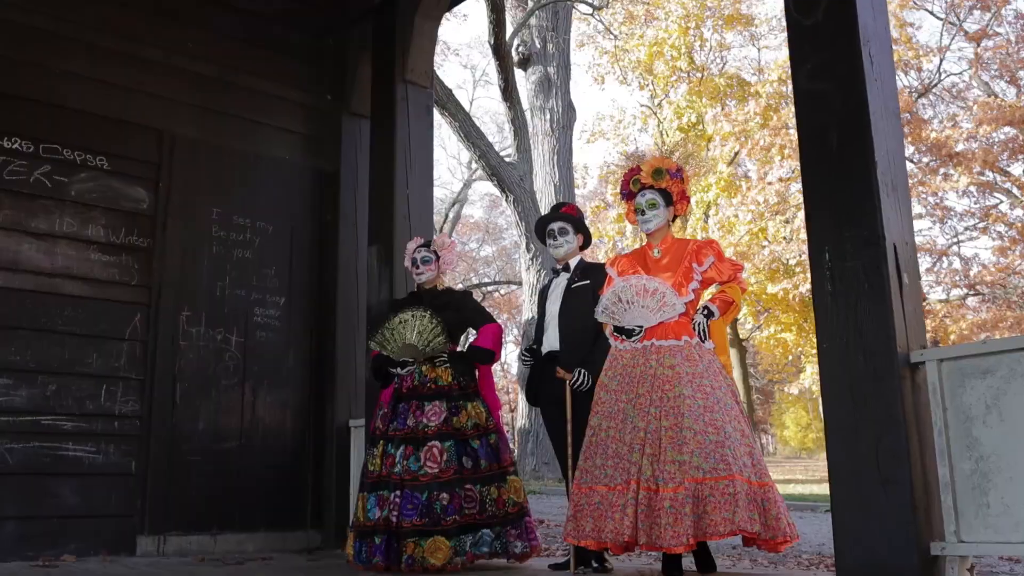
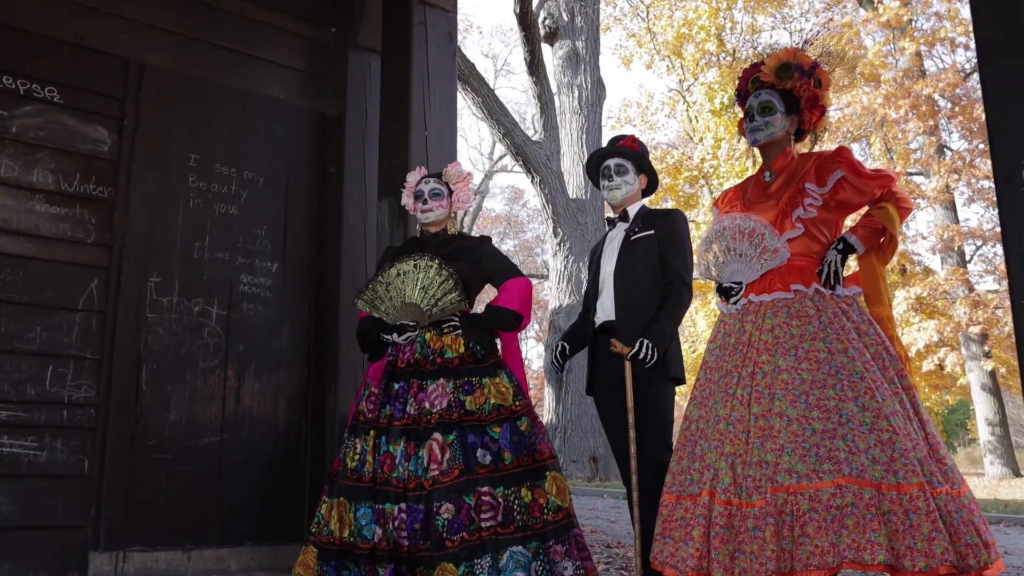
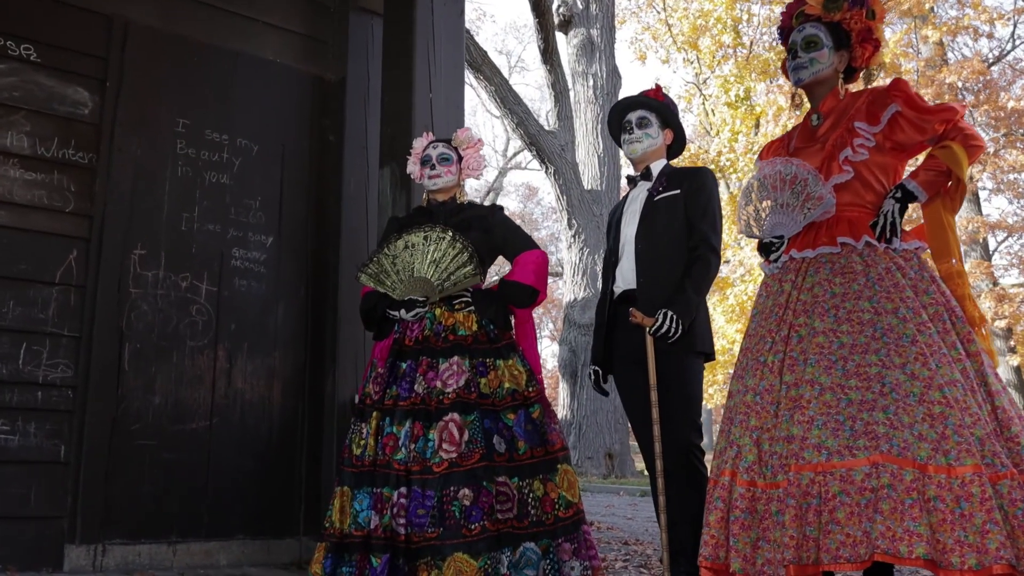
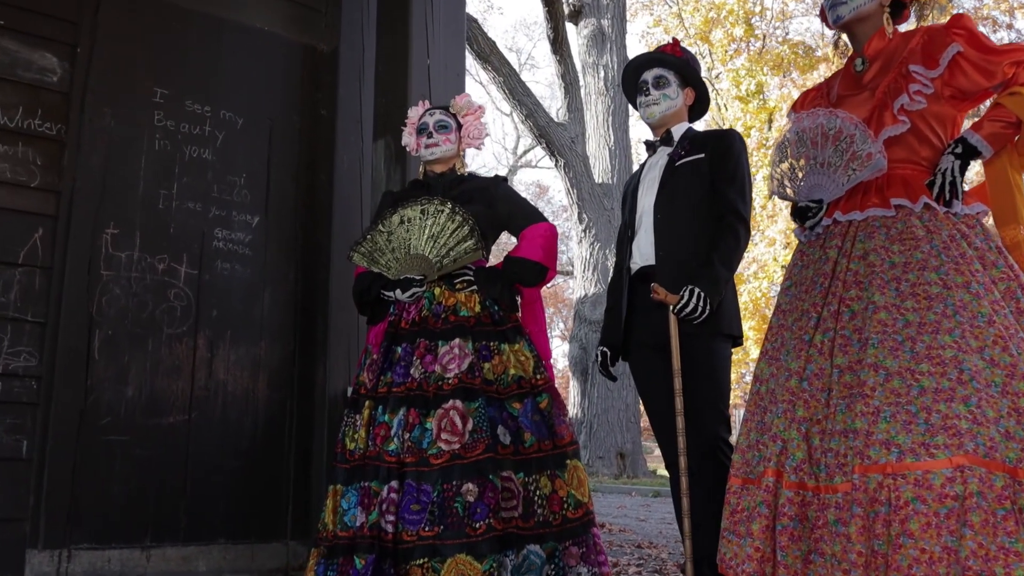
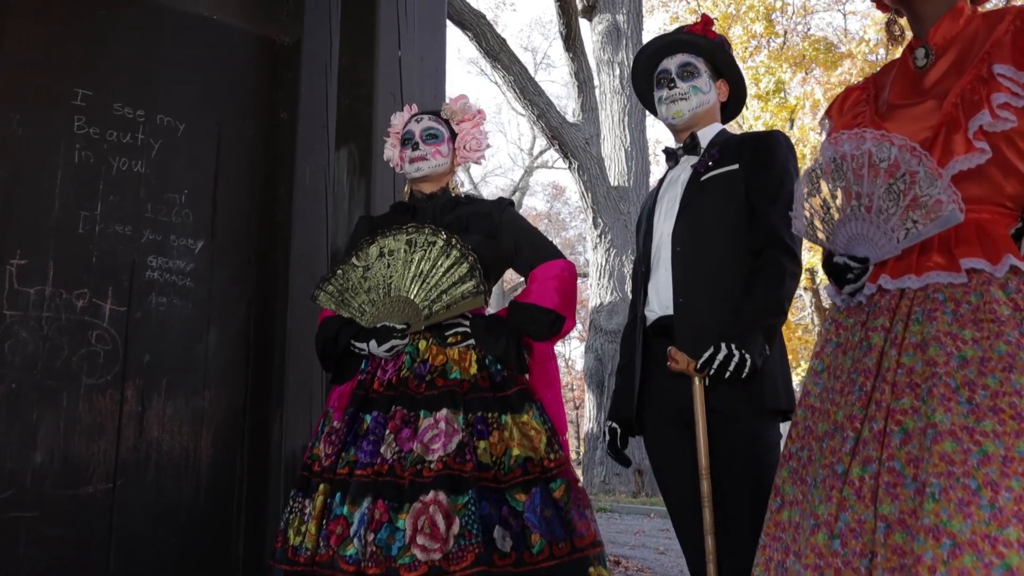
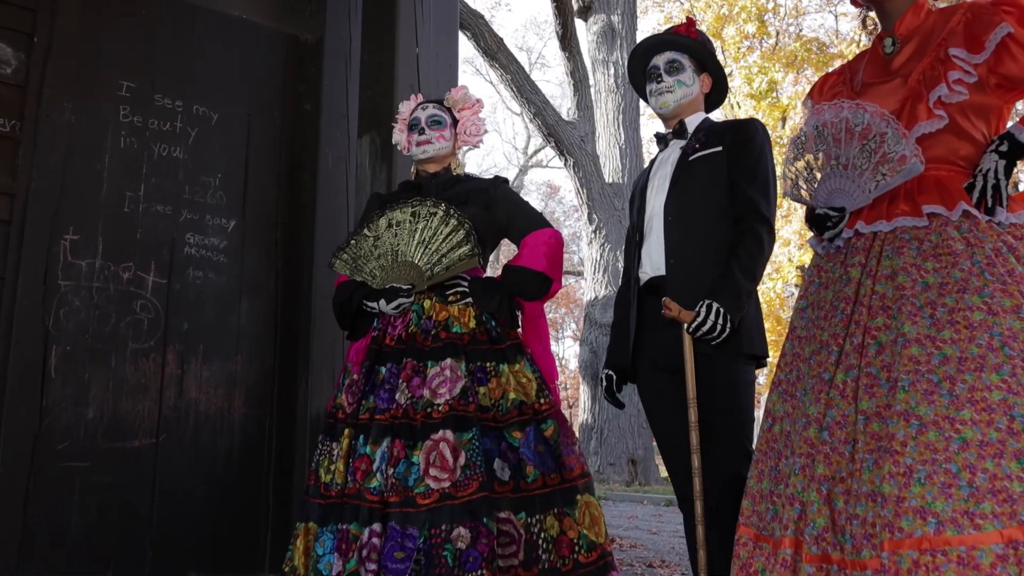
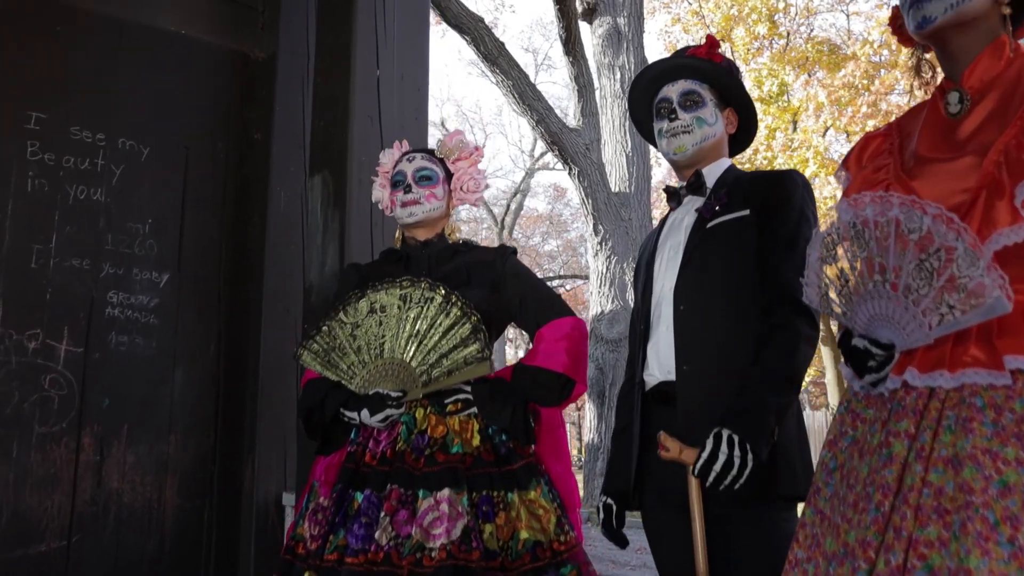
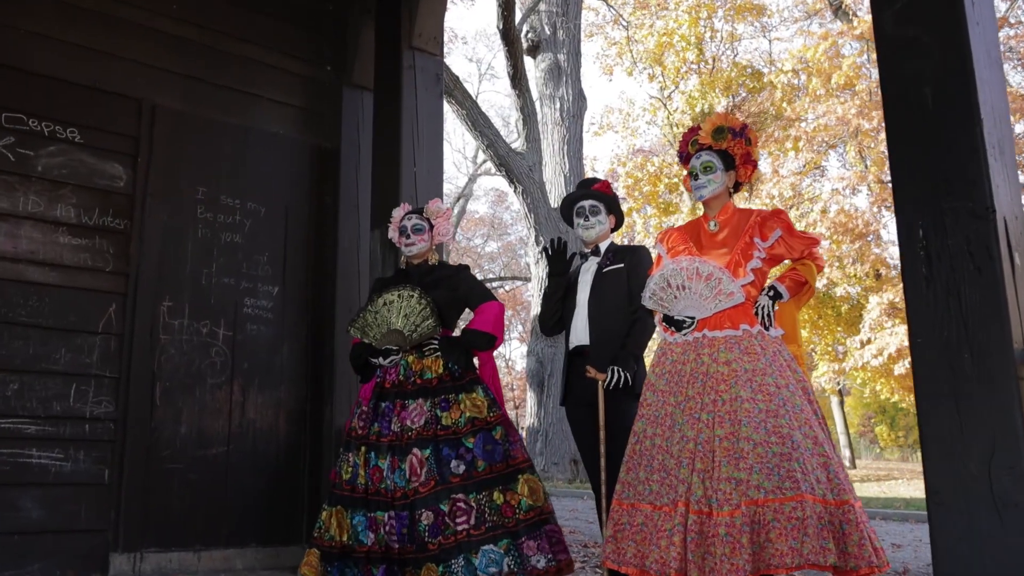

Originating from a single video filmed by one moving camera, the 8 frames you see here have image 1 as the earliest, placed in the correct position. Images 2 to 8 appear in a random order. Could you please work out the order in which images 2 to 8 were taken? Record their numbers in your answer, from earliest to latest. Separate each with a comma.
8, 2, 3, 4, 6, 5, 7
